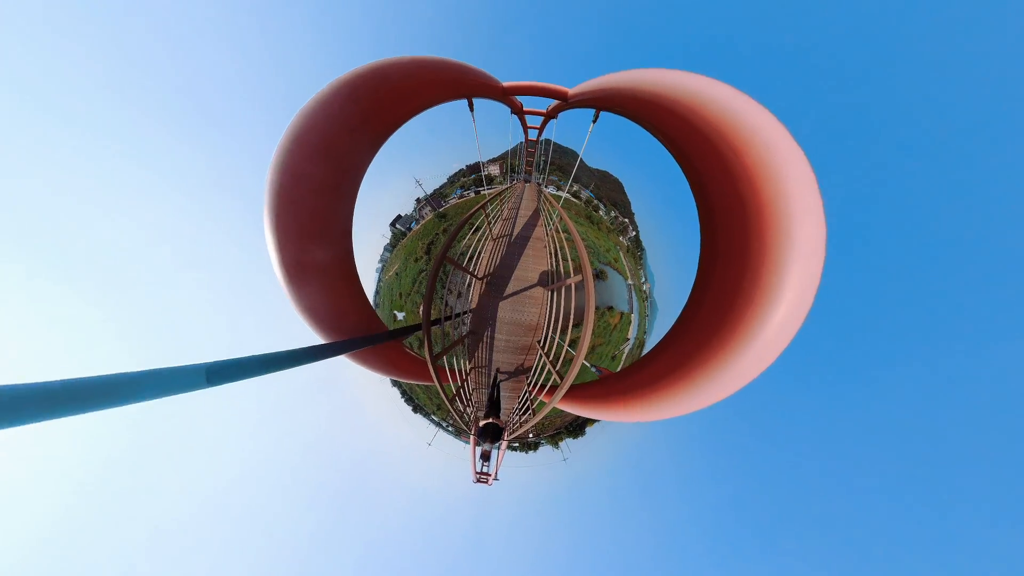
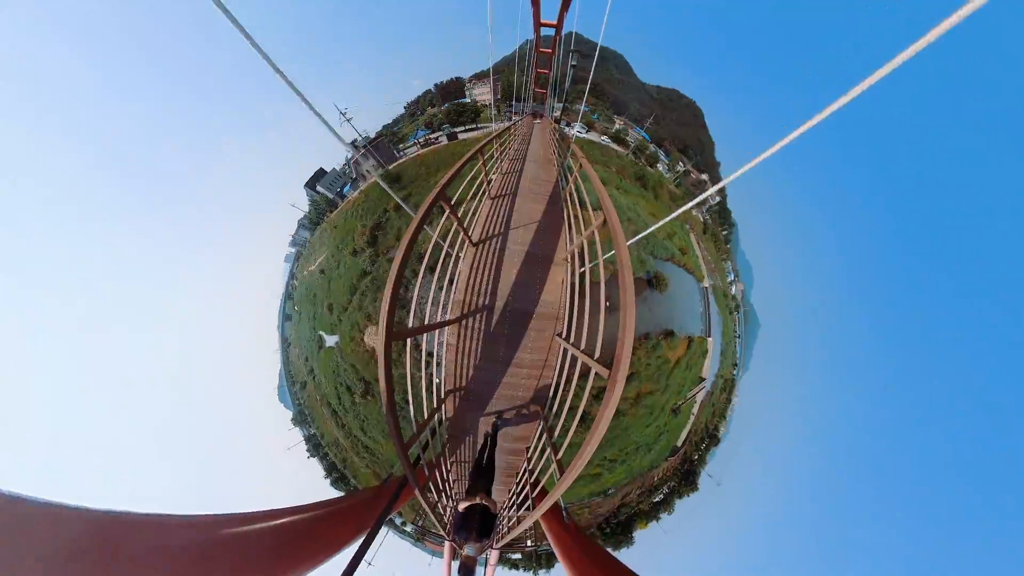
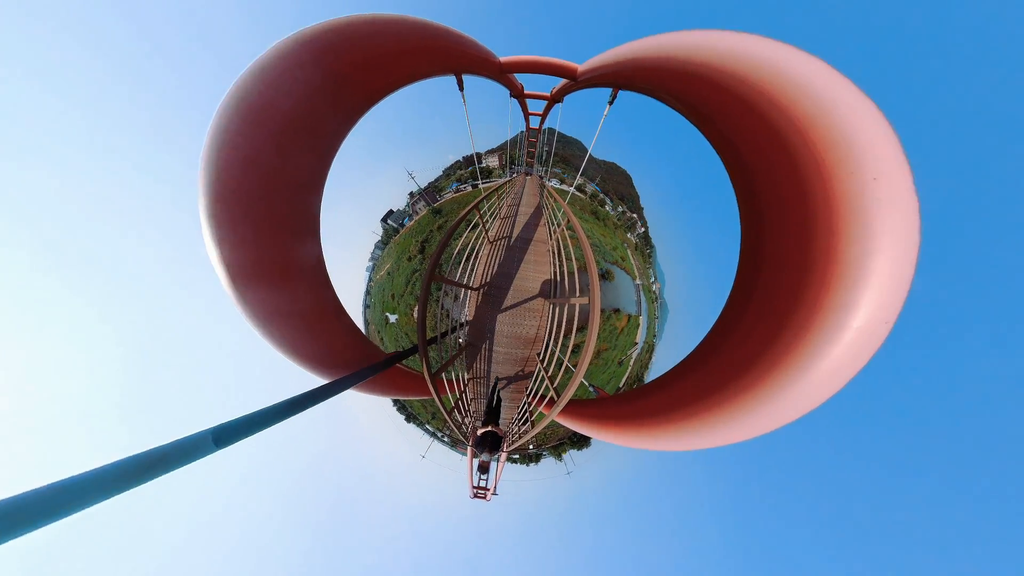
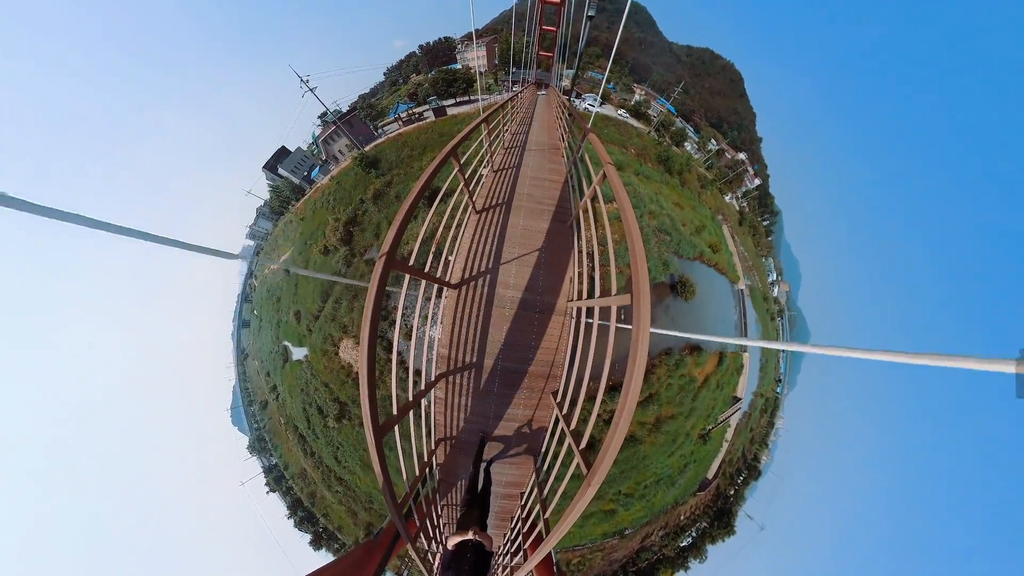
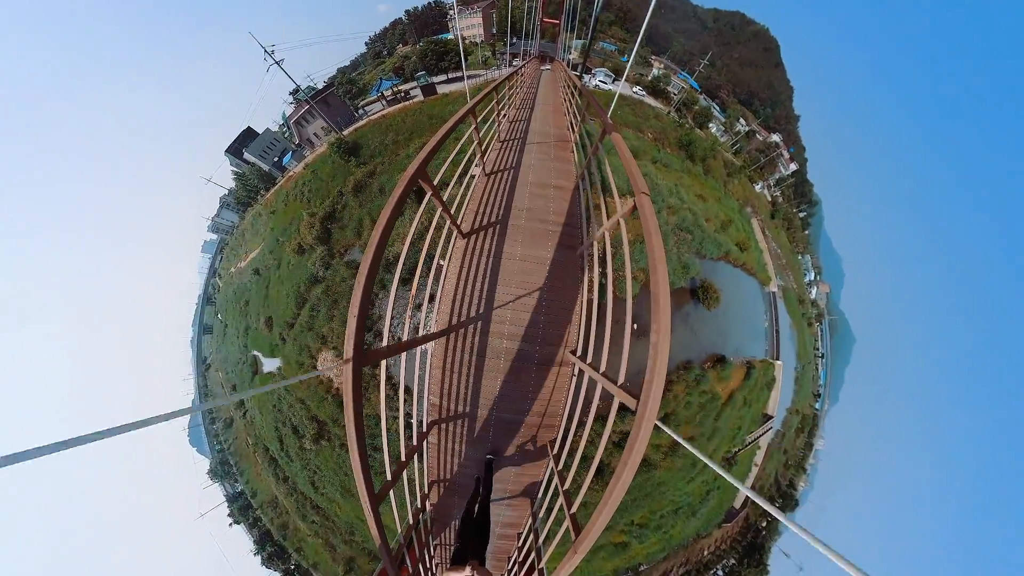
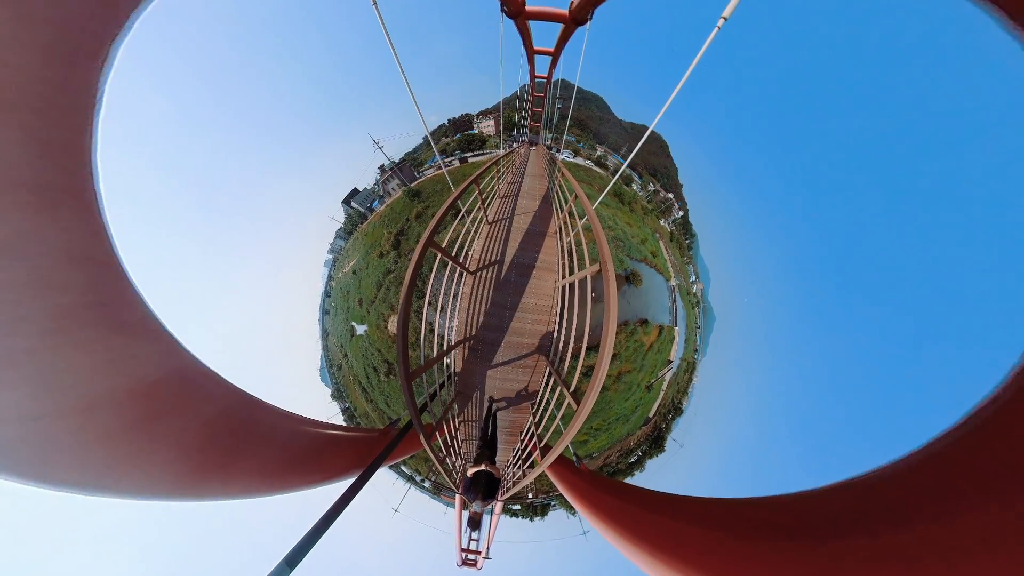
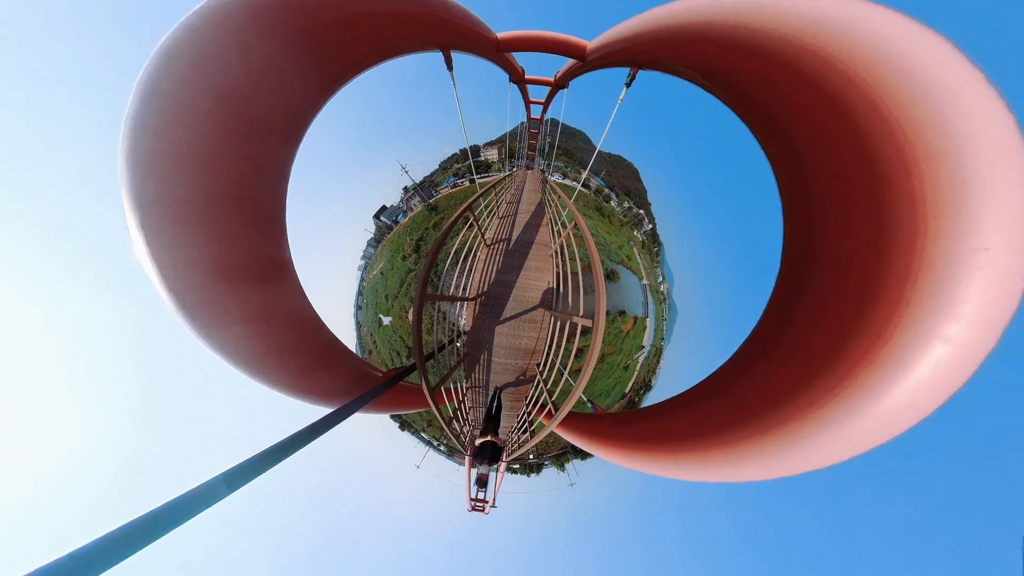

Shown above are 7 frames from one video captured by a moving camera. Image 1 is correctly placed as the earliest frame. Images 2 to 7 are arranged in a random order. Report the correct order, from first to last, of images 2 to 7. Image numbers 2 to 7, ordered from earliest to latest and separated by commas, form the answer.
3, 7, 6, 2, 4, 5
